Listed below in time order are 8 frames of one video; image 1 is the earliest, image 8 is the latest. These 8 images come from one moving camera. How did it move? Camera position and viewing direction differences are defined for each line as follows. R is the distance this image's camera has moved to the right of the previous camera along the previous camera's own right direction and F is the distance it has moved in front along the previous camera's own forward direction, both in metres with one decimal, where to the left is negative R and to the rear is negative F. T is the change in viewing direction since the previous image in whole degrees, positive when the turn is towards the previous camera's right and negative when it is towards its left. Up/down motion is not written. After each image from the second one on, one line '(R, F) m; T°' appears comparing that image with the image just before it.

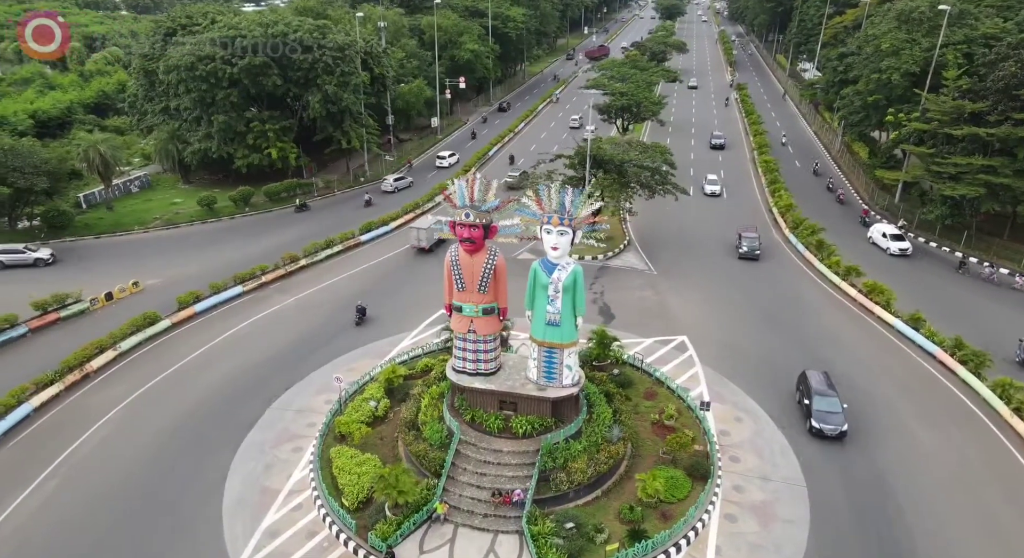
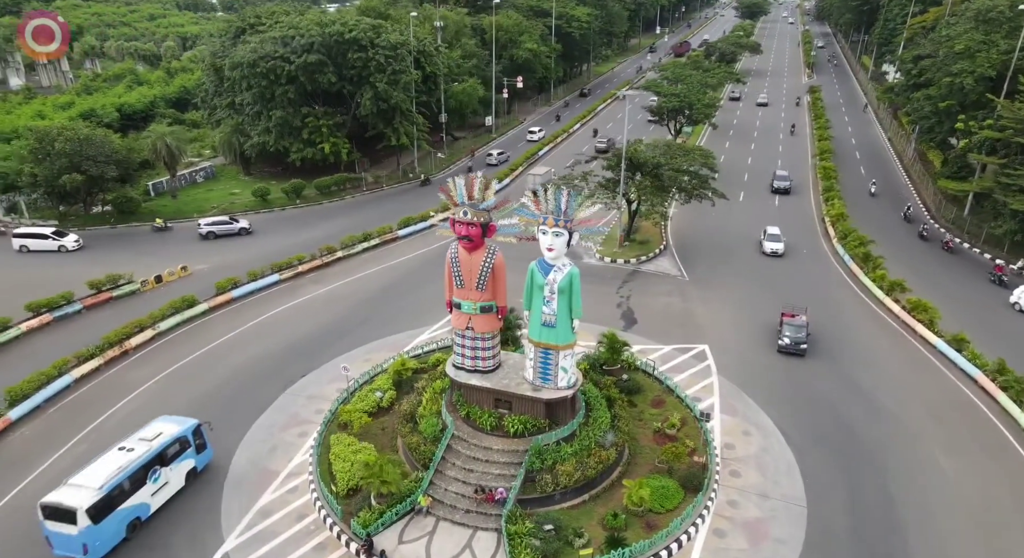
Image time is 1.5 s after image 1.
(+1.3, +0.1) m; -5°
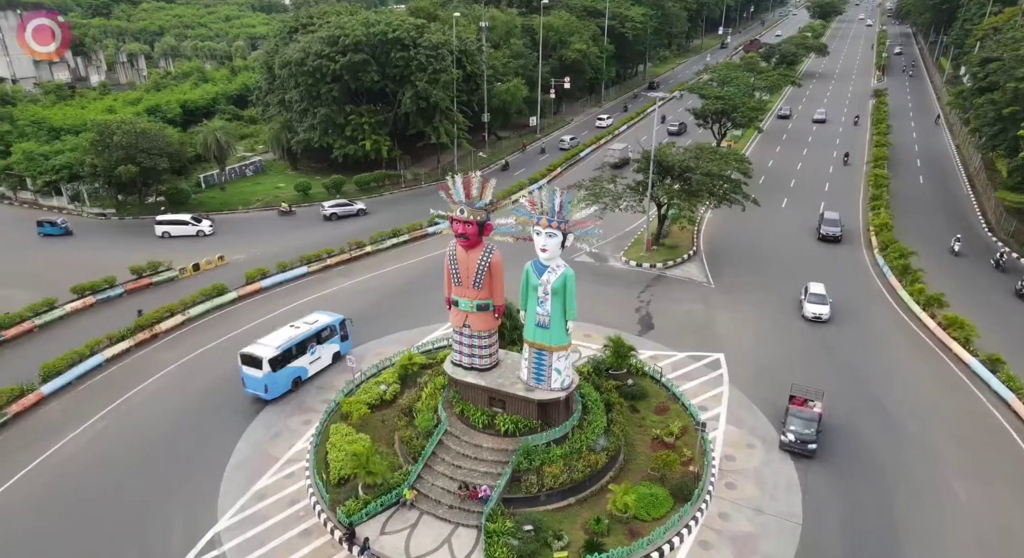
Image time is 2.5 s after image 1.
(+1.1, 0.0) m; -4°
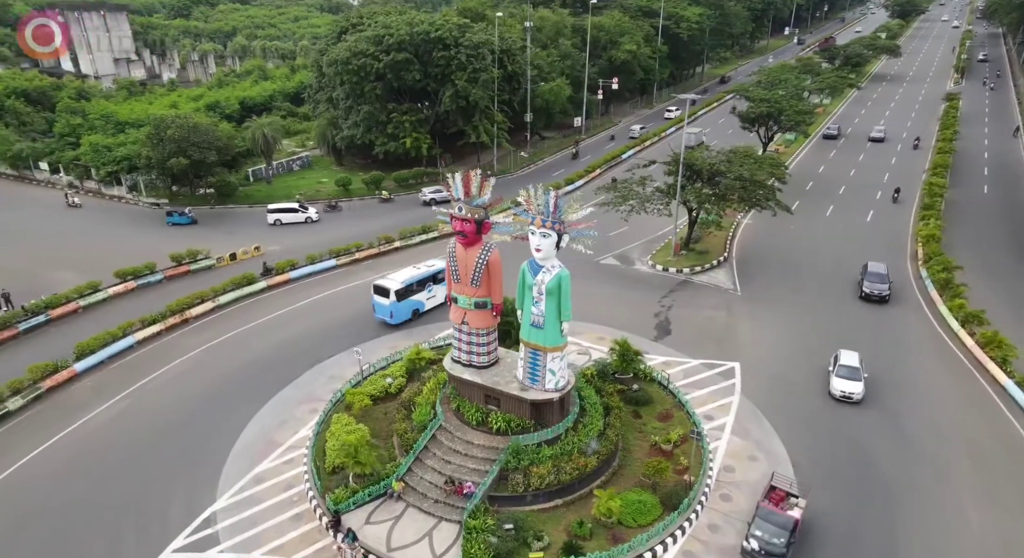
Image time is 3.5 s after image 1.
(+1.1, 0.0) m; -4°
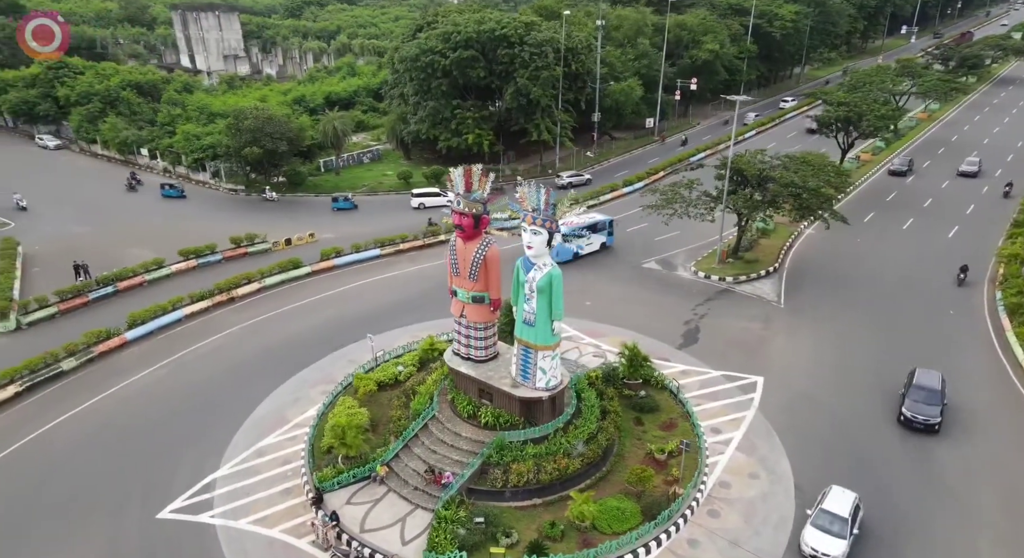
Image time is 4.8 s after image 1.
(+1.7, +0.1) m; -7°
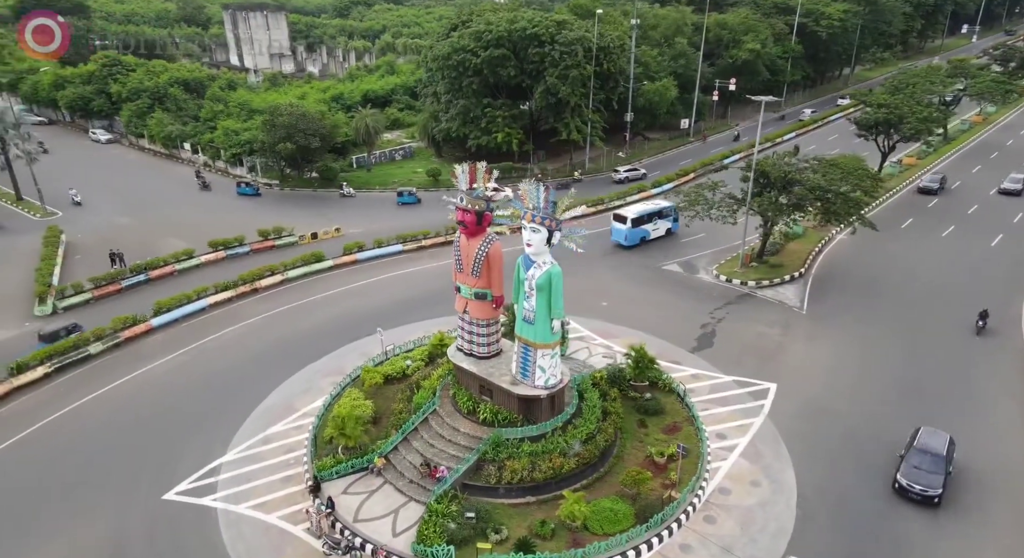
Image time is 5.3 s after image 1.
(+0.7, 0.0) m; -3°
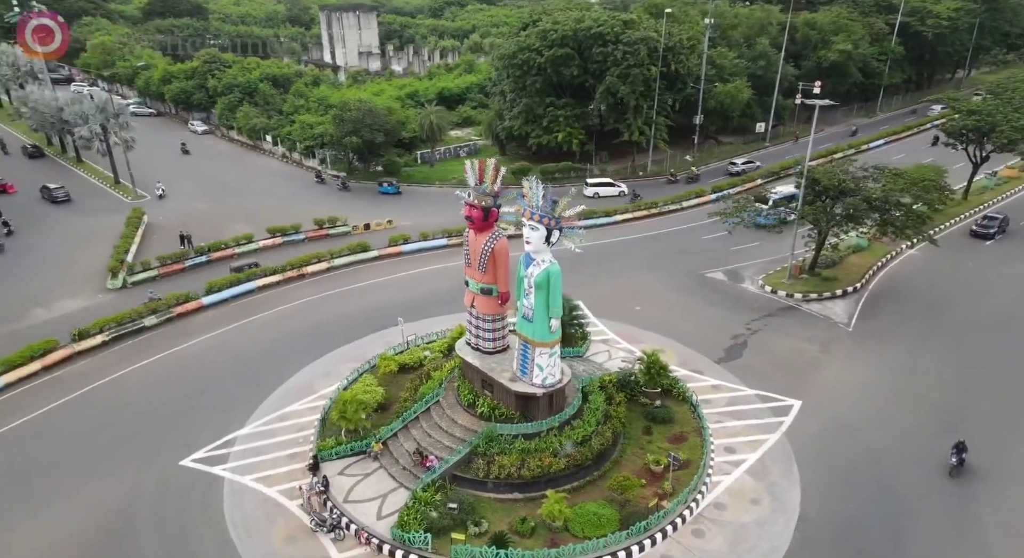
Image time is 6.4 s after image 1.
(+1.5, 0.0) m; -7°
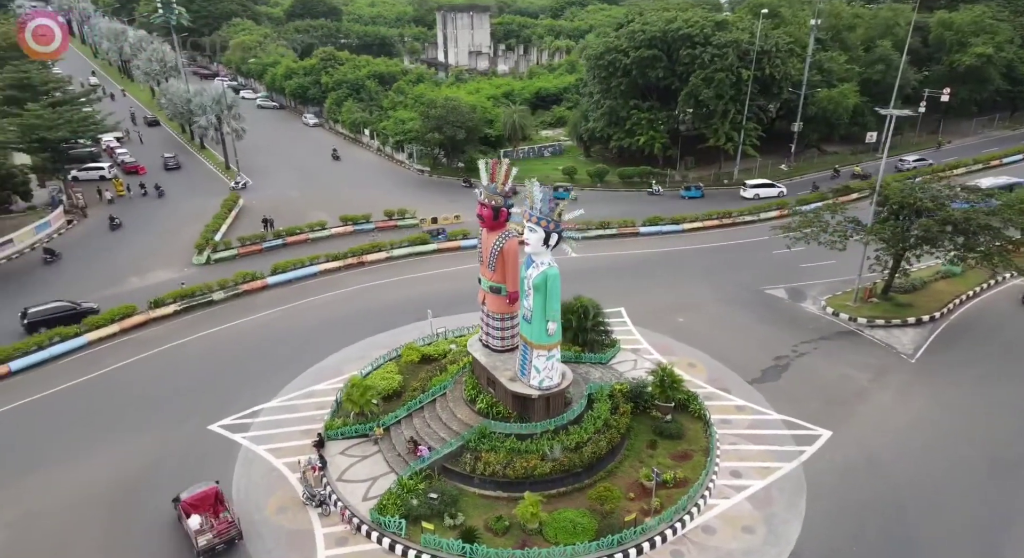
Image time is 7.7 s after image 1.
(+2.0, 0.0) m; -9°
